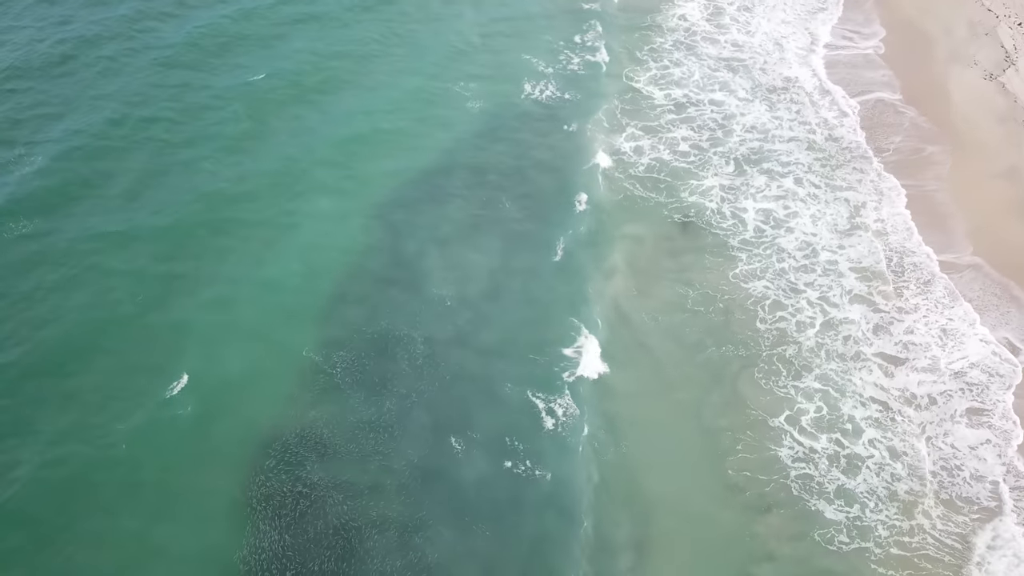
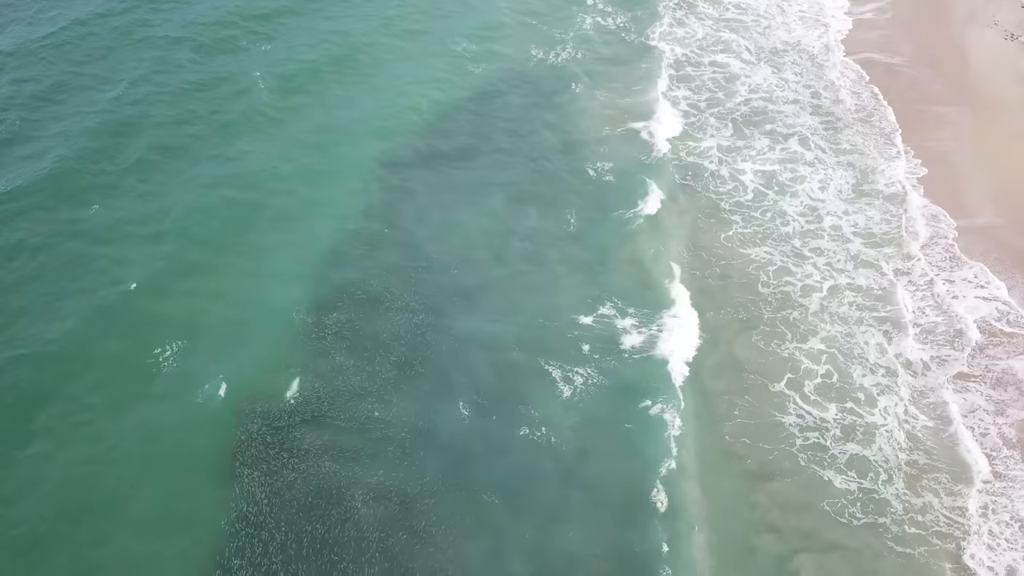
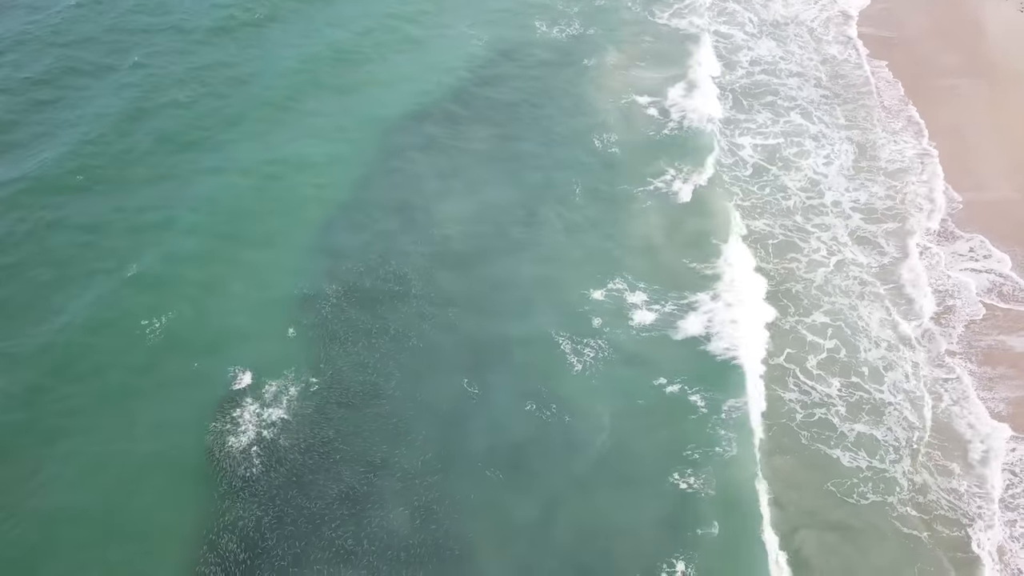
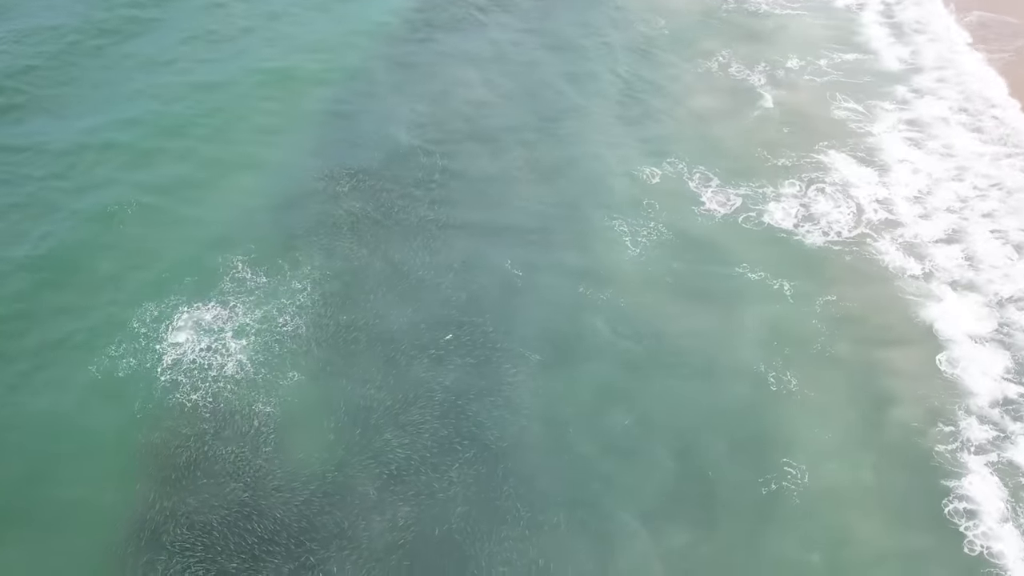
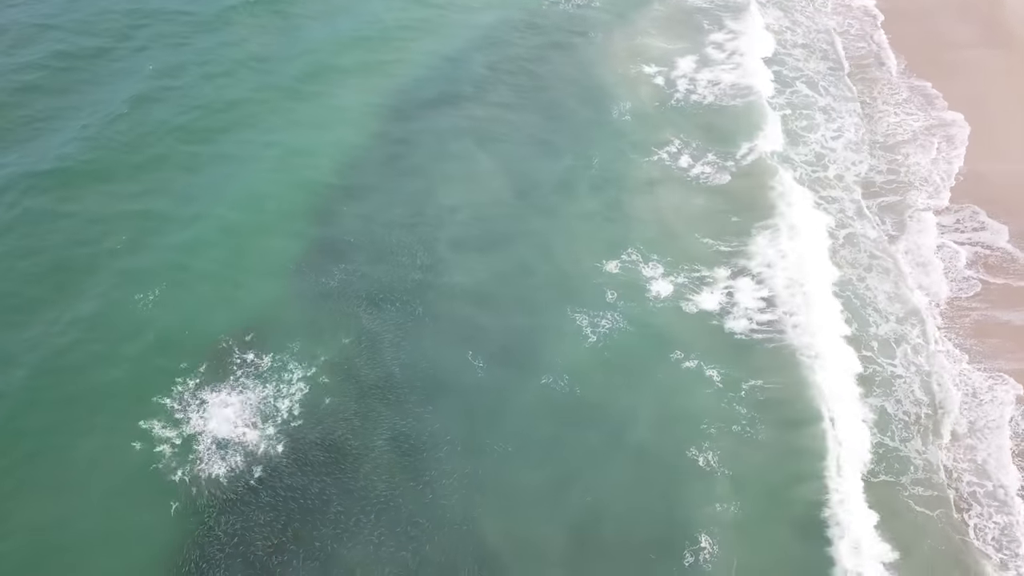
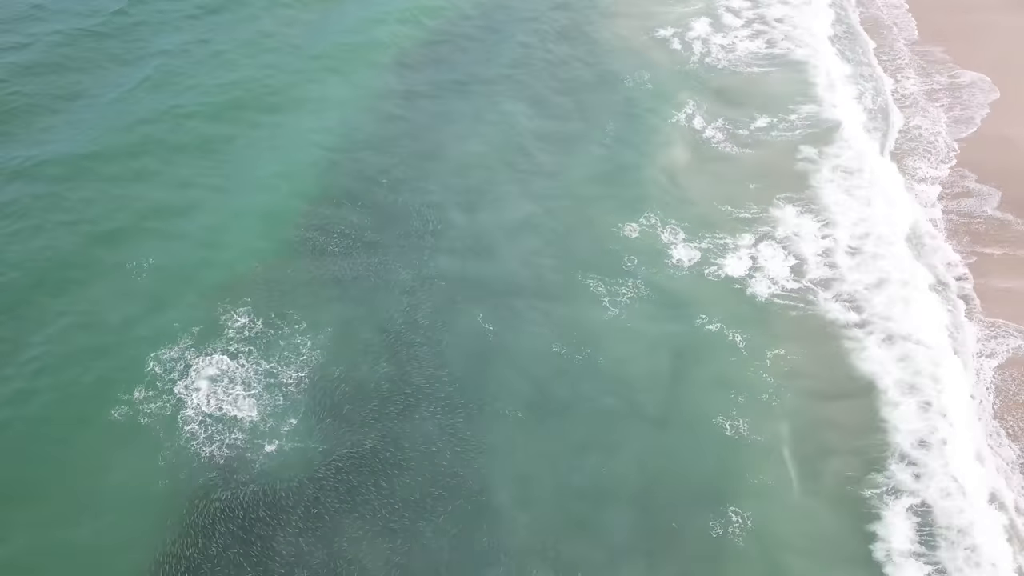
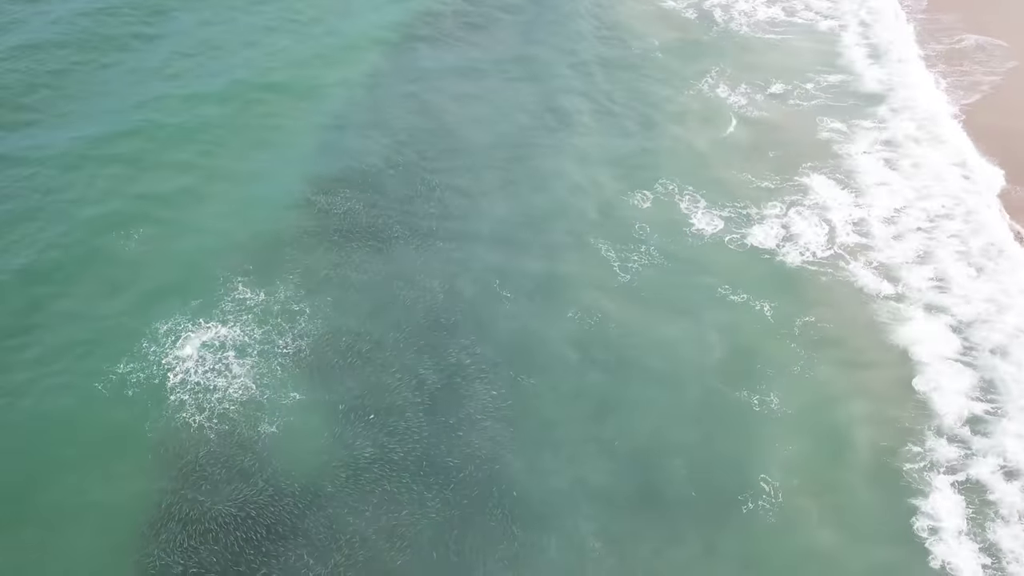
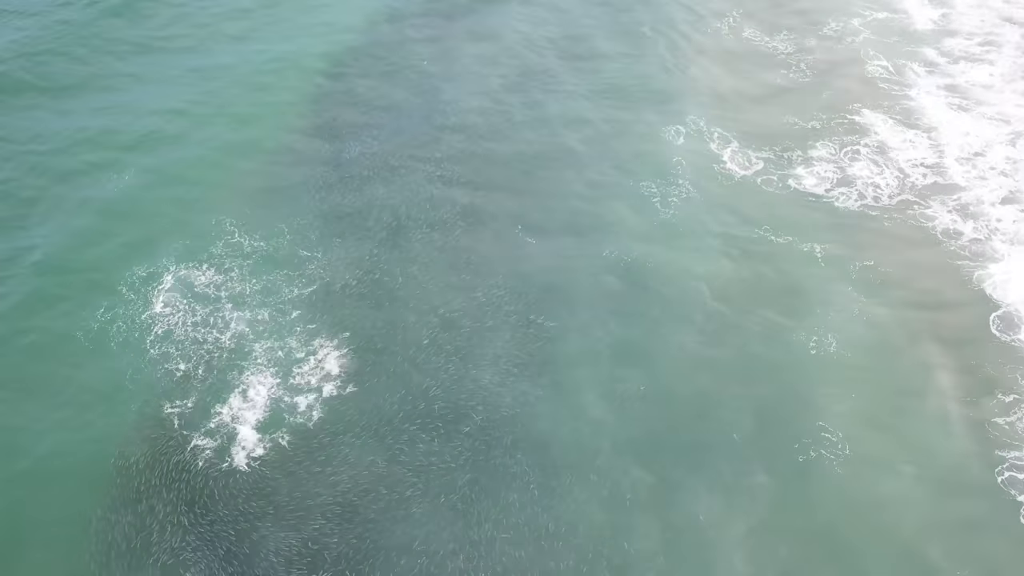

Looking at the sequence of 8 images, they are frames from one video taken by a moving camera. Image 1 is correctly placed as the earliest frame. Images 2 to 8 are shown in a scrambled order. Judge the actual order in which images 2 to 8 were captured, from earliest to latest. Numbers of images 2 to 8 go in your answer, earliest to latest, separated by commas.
2, 3, 5, 6, 7, 4, 8
